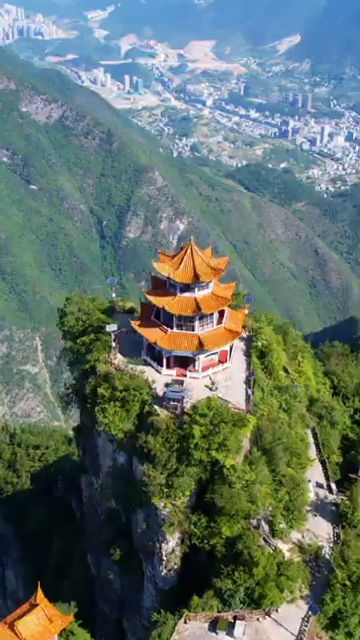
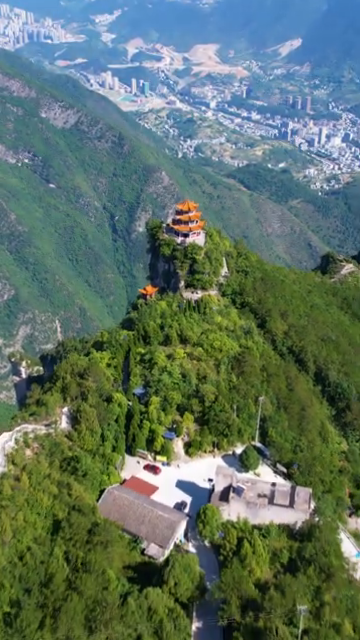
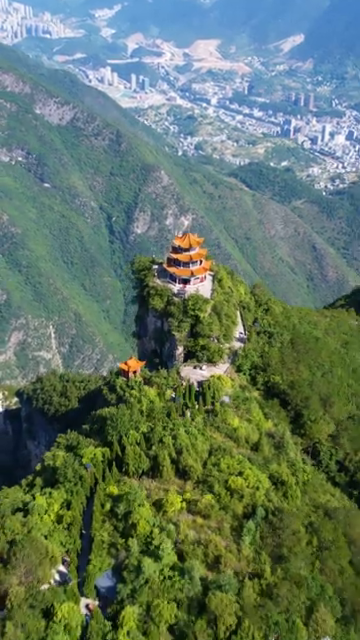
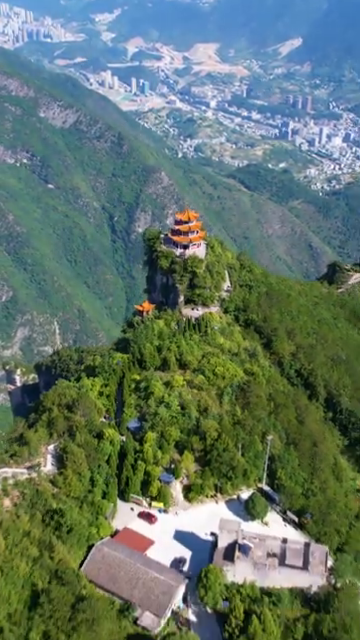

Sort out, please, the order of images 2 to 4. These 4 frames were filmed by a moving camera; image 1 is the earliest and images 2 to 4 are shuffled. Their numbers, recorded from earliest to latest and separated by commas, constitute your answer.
3, 4, 2
